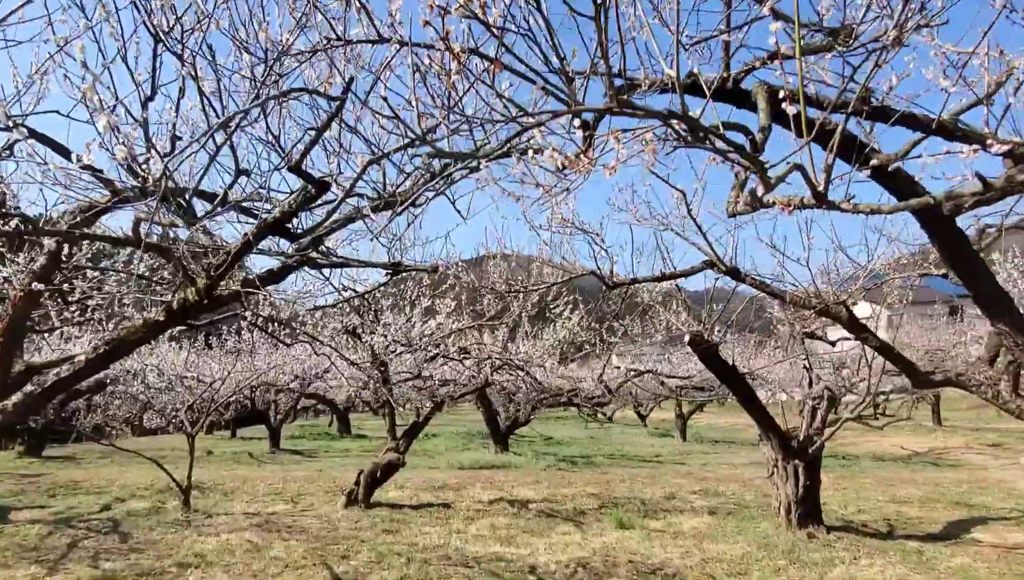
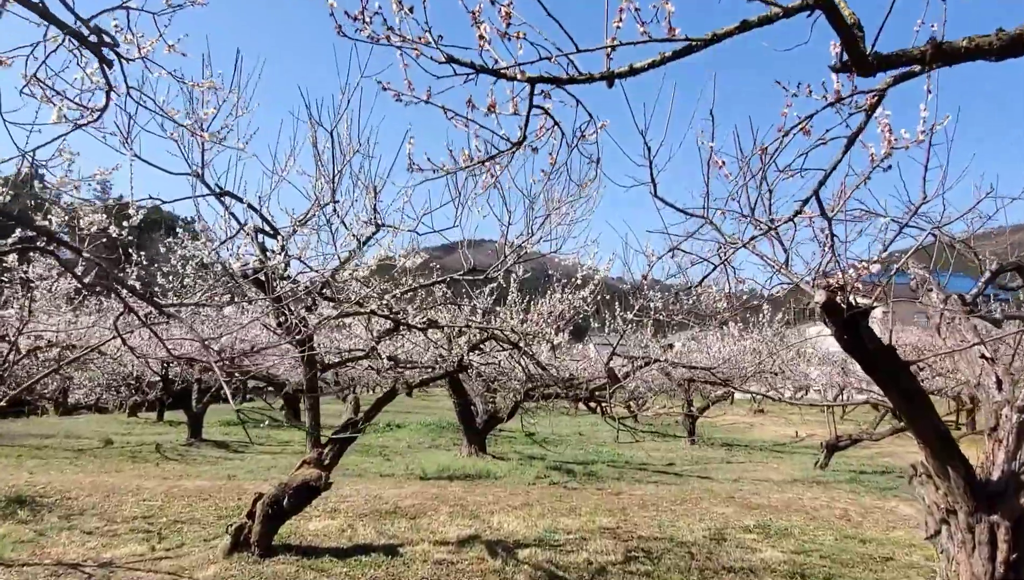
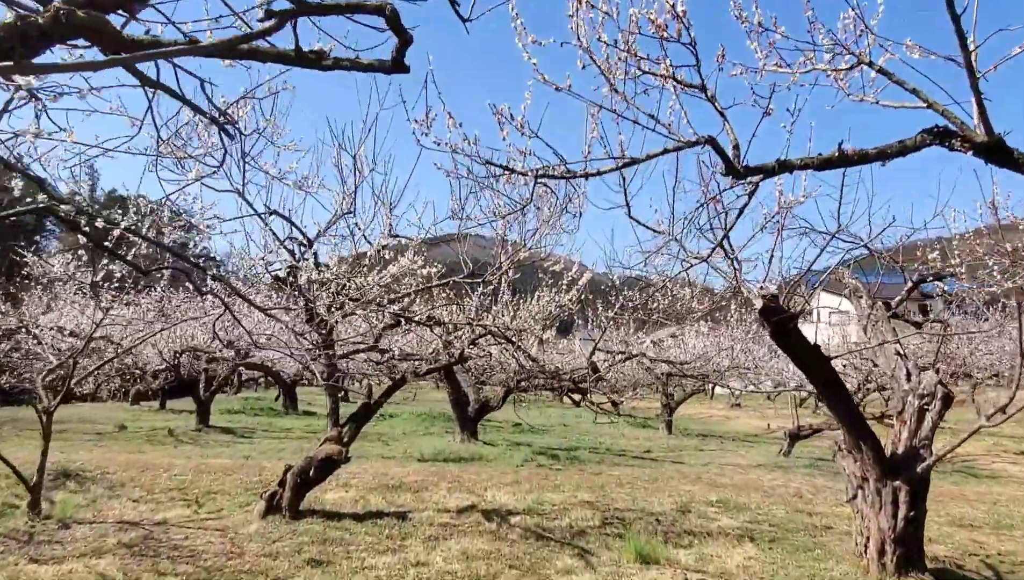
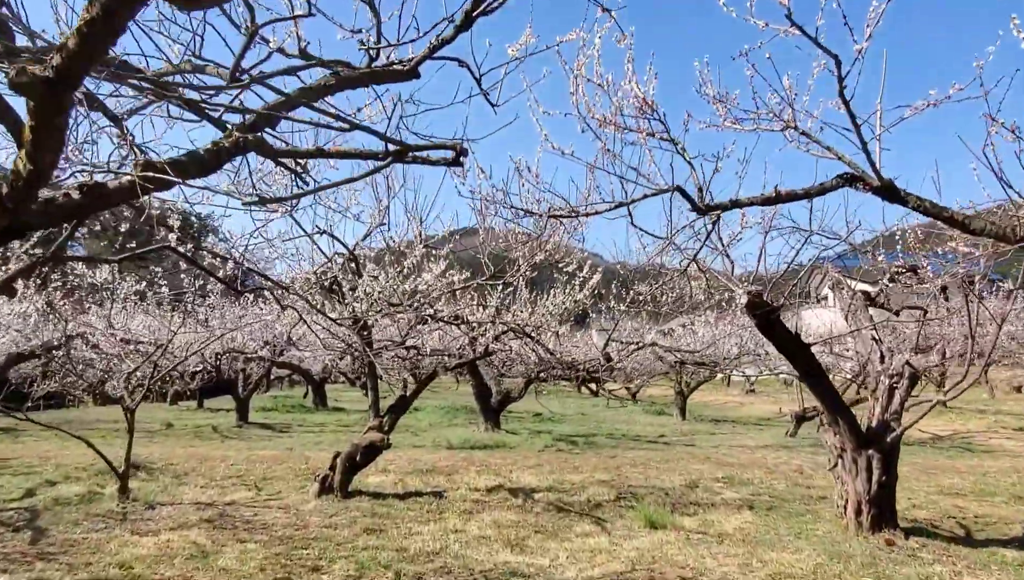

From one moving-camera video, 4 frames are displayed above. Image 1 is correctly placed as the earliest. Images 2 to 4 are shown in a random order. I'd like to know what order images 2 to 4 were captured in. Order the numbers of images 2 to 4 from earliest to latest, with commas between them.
4, 3, 2
